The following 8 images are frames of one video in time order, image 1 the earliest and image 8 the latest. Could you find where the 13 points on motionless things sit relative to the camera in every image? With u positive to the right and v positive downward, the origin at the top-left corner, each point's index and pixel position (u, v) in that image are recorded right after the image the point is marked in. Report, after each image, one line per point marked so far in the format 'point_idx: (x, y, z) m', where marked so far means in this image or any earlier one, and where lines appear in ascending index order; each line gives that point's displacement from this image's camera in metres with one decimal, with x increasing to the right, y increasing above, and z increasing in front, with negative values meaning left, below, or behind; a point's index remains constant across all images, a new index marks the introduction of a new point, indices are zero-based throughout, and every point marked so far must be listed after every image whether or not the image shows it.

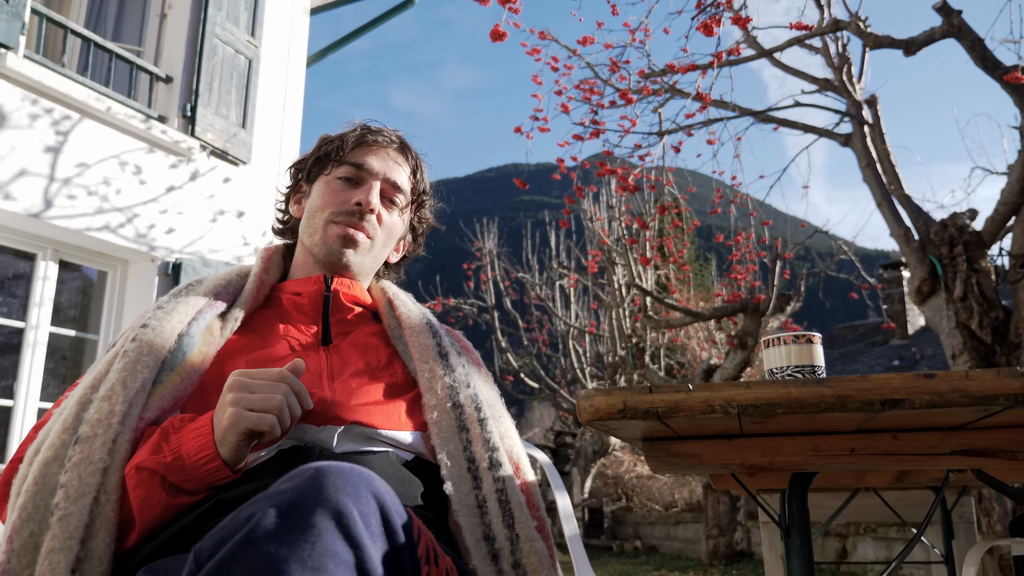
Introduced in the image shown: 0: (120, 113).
0: (-2.3, +1.0, +4.8) m
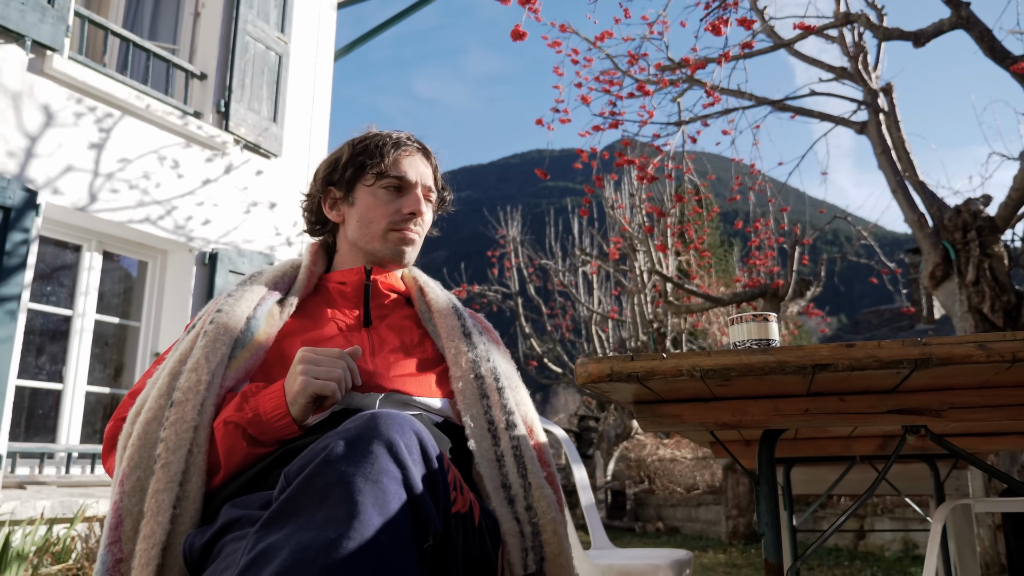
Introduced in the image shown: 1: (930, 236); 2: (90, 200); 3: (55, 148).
0: (-2.2, +1.1, +5.1) m
1: (+2.7, +0.3, +5.2) m
2: (-2.4, +0.5, +4.7) m
3: (-2.6, +0.8, +4.5) m
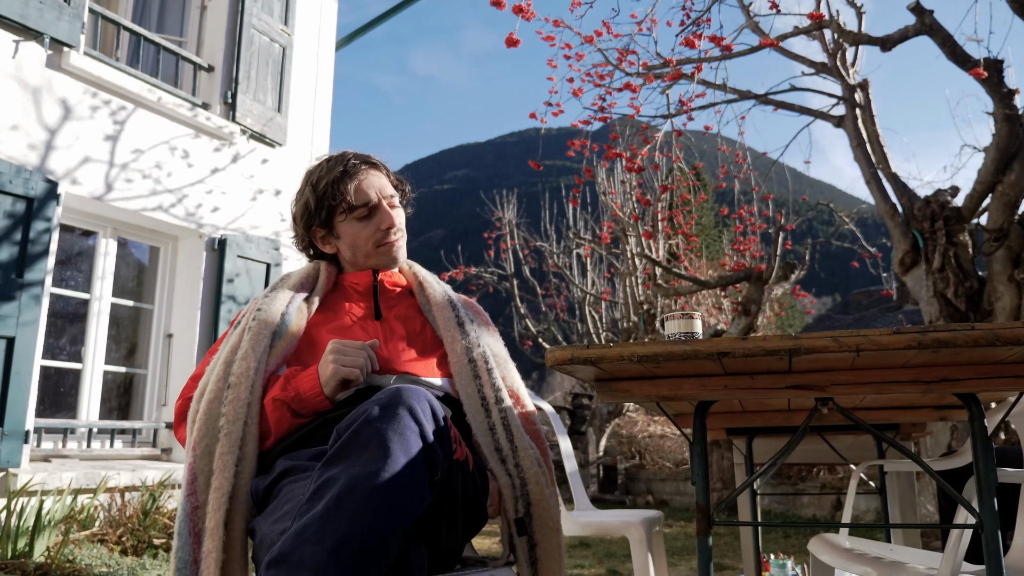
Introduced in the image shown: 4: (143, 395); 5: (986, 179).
0: (-2.3, +1.2, +5.3) m
1: (+2.6, +0.4, +5.4) m
2: (-2.5, +0.6, +4.9) m
3: (-2.6, +0.9, +4.8) m
4: (-2.5, -0.7, +5.4) m
5: (+3.0, +0.7, +5.0) m
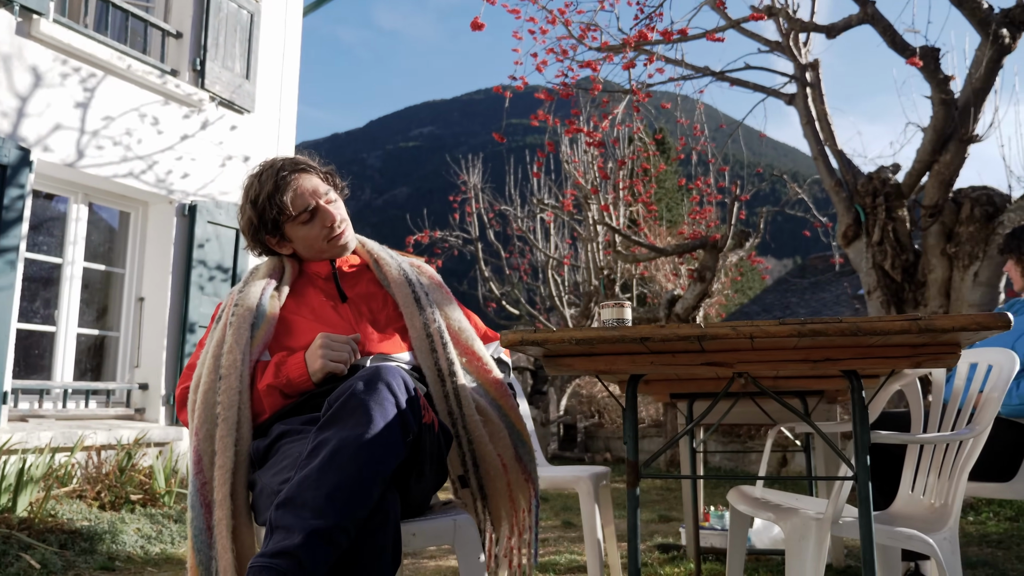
0: (-2.5, +1.4, +5.4) m
1: (+2.4, +0.6, +5.8) m
2: (-2.7, +0.8, +5.0) m
3: (-2.8, +1.1, +4.8) m
4: (-2.7, -0.5, +5.5) m
5: (+2.7, +0.9, +5.3) m
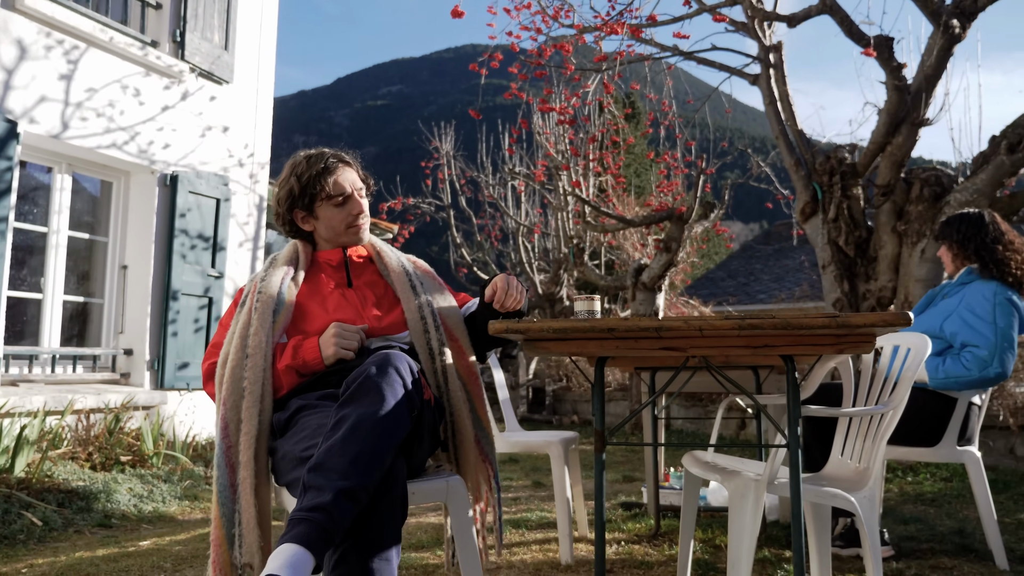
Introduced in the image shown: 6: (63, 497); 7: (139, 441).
0: (-2.6, +1.7, +5.4) m
1: (+2.2, +0.8, +6.1) m
2: (-2.8, +1.0, +5.1) m
3: (-3.0, +1.3, +4.9) m
4: (-2.9, -0.2, +5.7) m
5: (+2.6, +1.0, +5.7) m
6: (-2.3, -1.1, +4.2) m
7: (-2.4, -1.0, +5.1) m
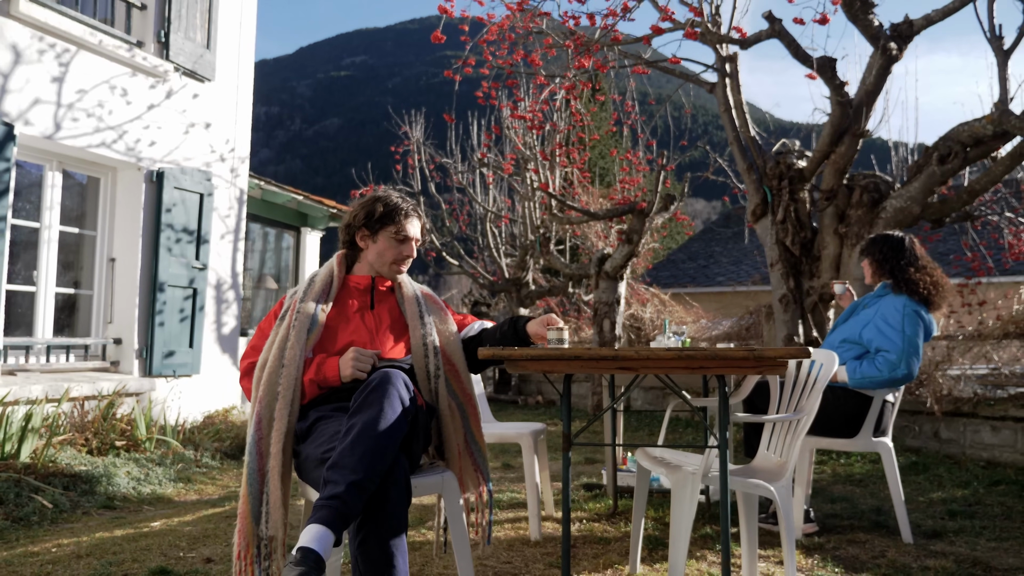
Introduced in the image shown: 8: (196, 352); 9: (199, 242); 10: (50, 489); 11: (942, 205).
0: (-2.8, +1.7, +5.7) m
1: (+2.0, +0.9, +6.5) m
2: (-3.0, +1.1, +5.3) m
3: (-3.1, +1.3, +5.1) m
4: (-3.1, -0.2, +5.9) m
5: (+2.4, +1.1, +6.1) m
6: (-2.5, -1.1, +4.5) m
7: (-2.6, -0.9, +5.4) m
8: (-2.5, -0.5, +6.5) m
9: (-2.5, +0.4, +6.5) m
10: (-2.5, -1.1, +4.3) m
11: (+3.3, +0.6, +6.2) m
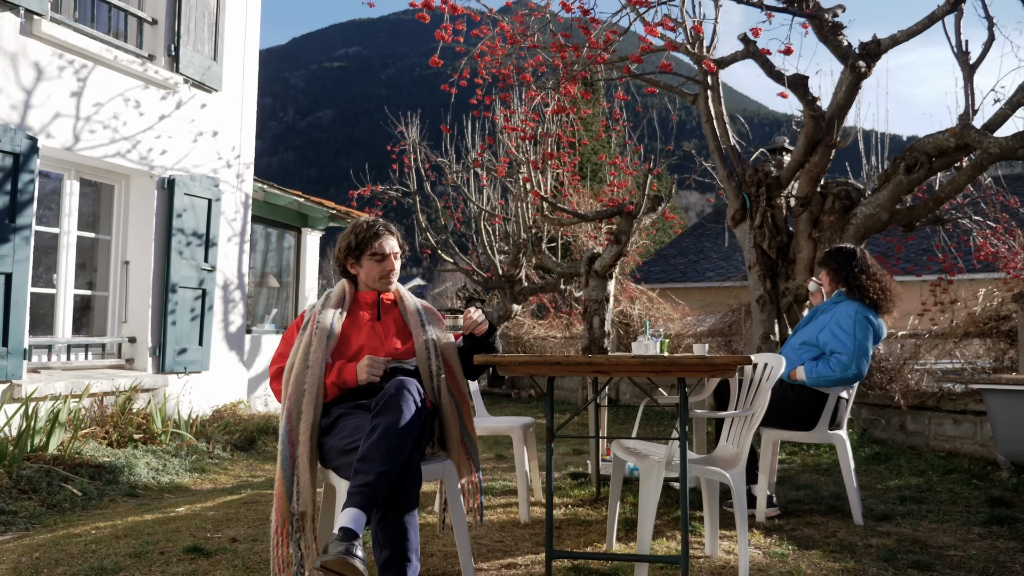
0: (-2.9, +1.7, +6.0) m
1: (+1.9, +0.9, +6.9) m
2: (-3.1, +1.0, +5.7) m
3: (-3.2, +1.3, +5.5) m
4: (-3.2, -0.2, +6.3) m
5: (+2.3, +1.0, +6.5) m
6: (-2.5, -1.1, +4.9) m
7: (-2.6, -1.0, +5.8) m
8: (-2.6, -0.5, +6.8) m
9: (-2.6, +0.4, +6.8) m
10: (-2.5, -1.1, +4.7) m
11: (+3.3, +0.6, +6.6) m
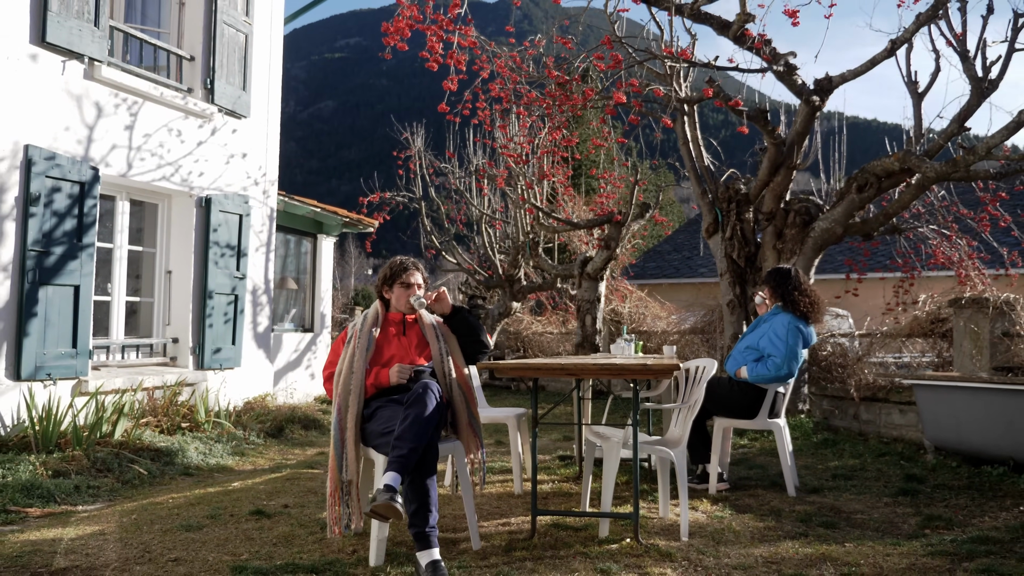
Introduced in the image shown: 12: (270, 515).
0: (-2.9, +1.6, +6.8) m
1: (+1.9, +0.8, +7.7) m
2: (-3.1, +1.0, +6.5) m
3: (-3.2, +1.2, +6.3) m
4: (-3.2, -0.3, +7.1) m
5: (+2.3, +1.0, +7.3) m
6: (-2.6, -1.2, +5.7) m
7: (-2.6, -1.0, +6.7) m
8: (-2.6, -0.6, +7.7) m
9: (-2.6, +0.3, +7.7) m
10: (-2.5, -1.2, +5.5) m
11: (+3.2, +0.6, +7.4) m
12: (-1.2, -1.1, +4.0) m
